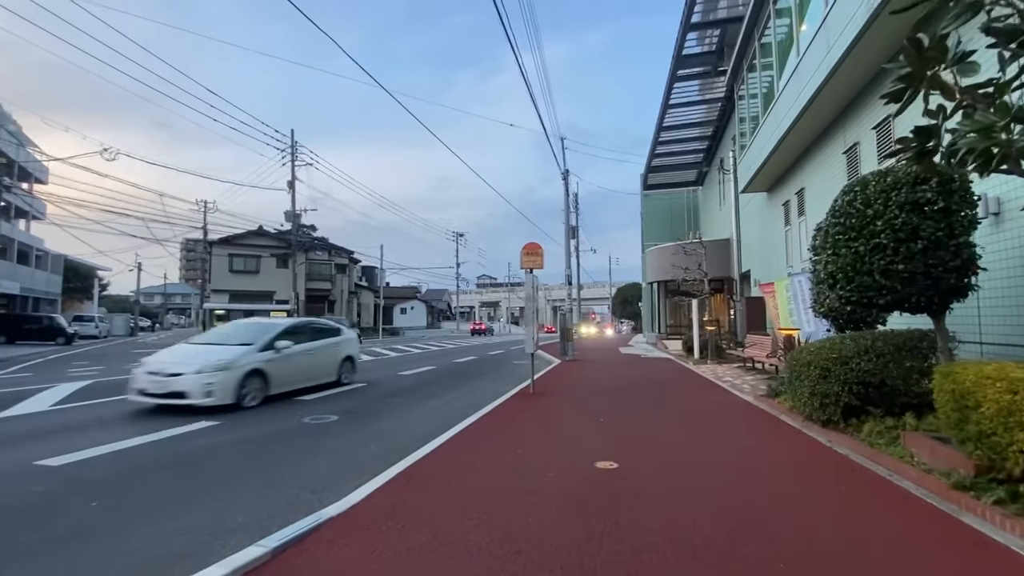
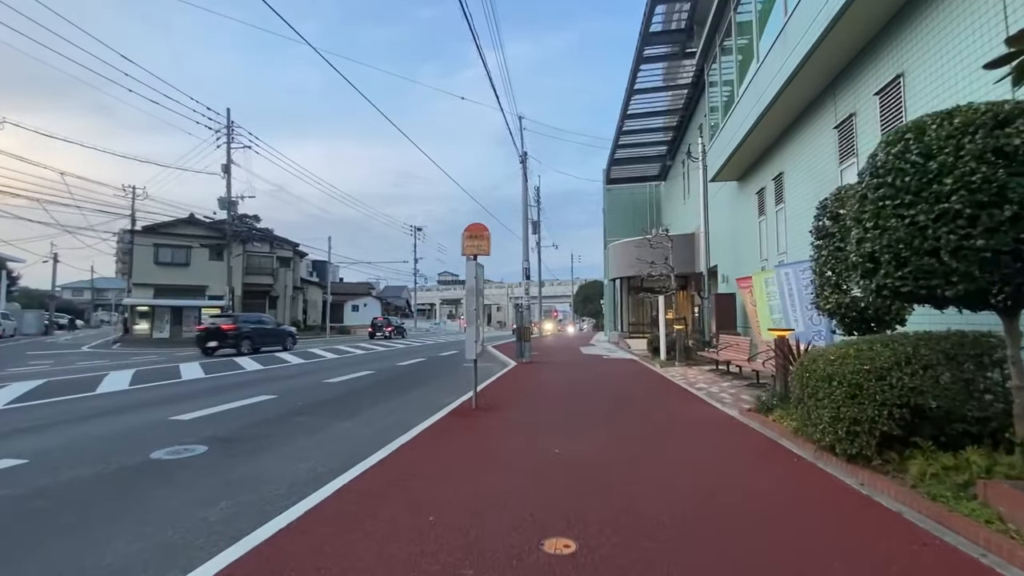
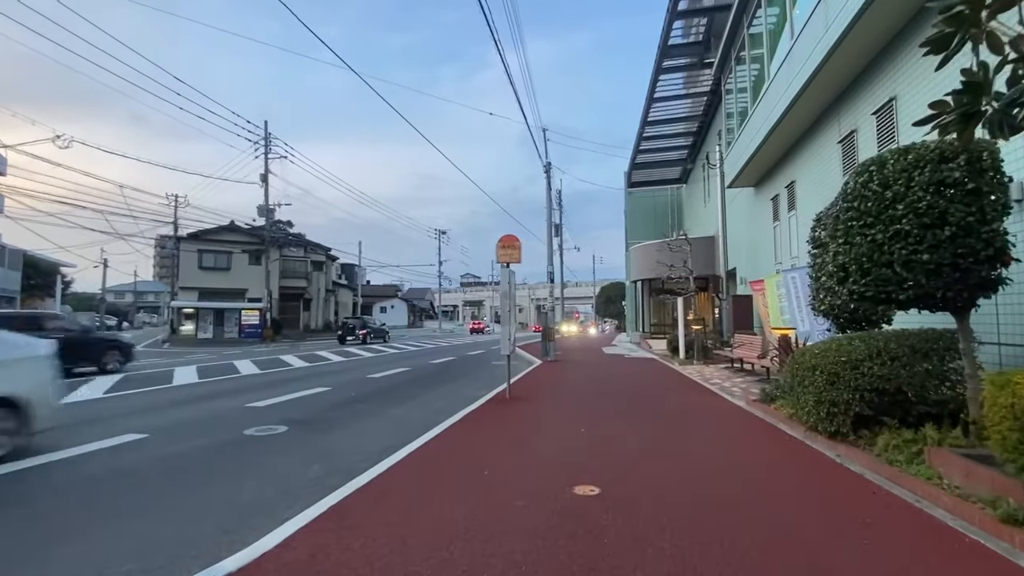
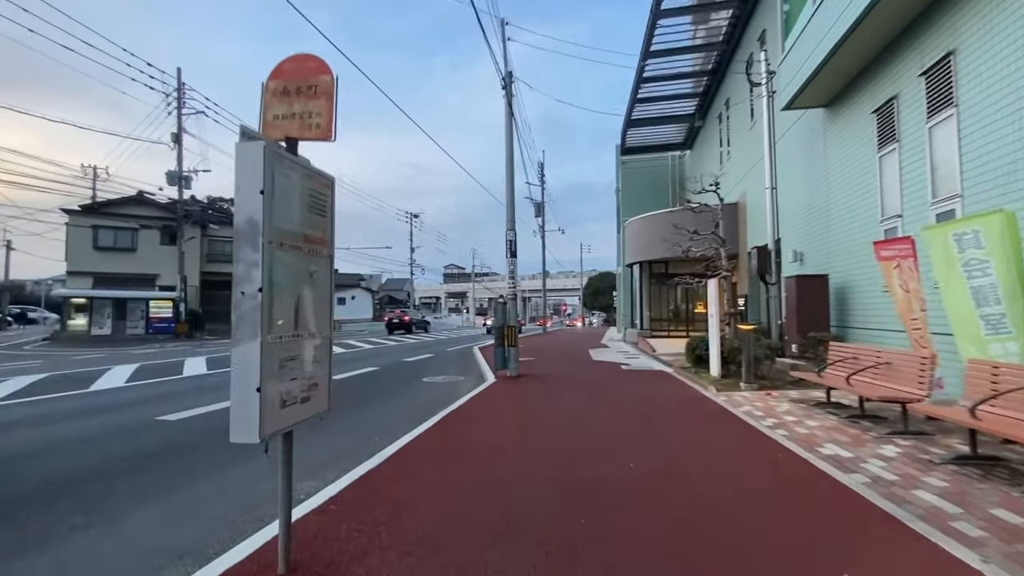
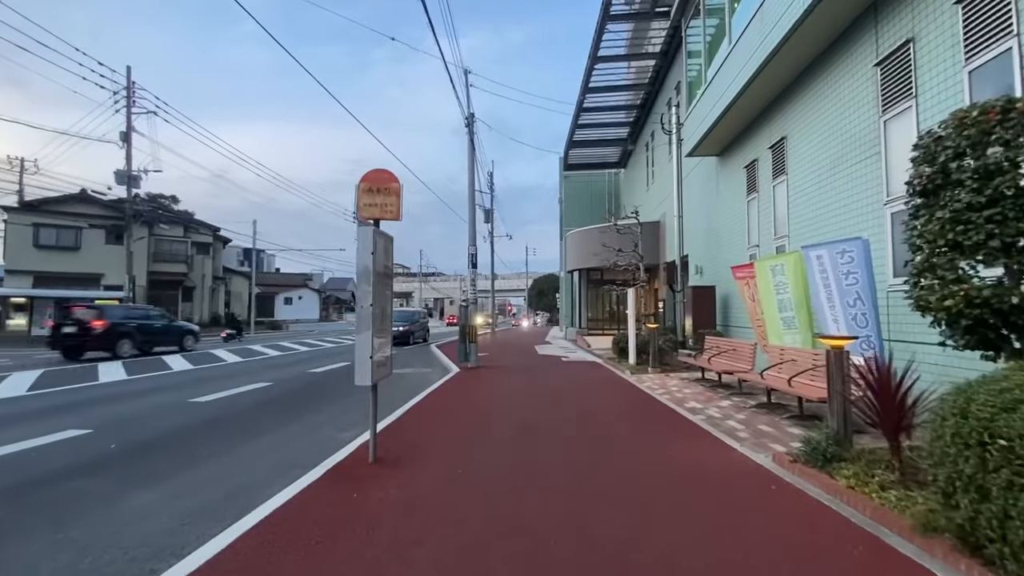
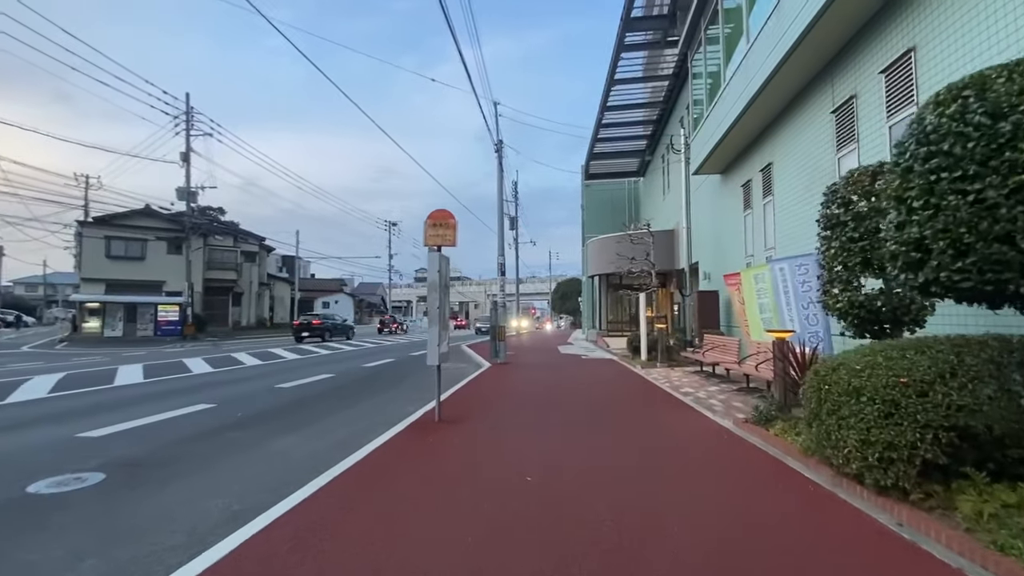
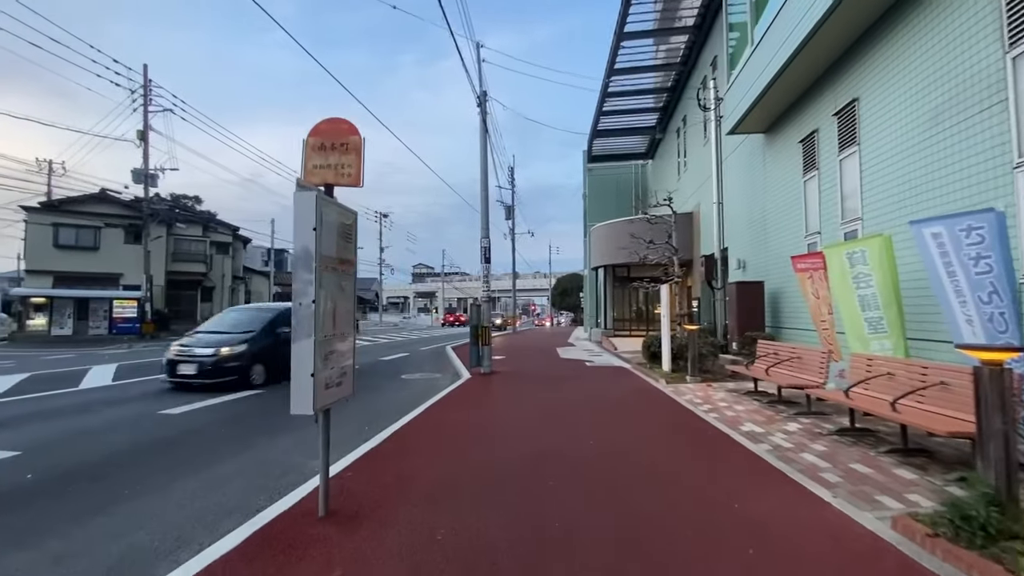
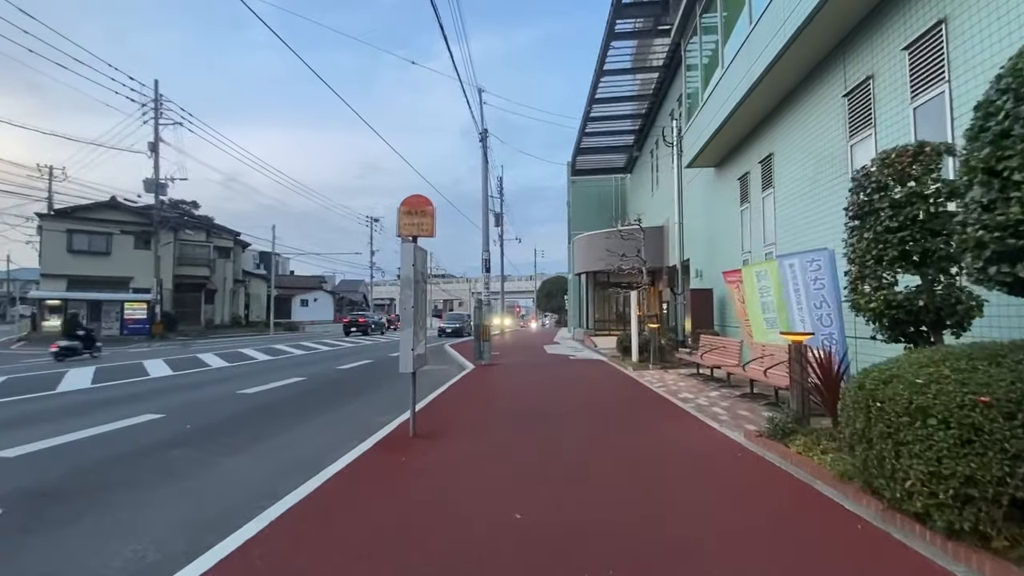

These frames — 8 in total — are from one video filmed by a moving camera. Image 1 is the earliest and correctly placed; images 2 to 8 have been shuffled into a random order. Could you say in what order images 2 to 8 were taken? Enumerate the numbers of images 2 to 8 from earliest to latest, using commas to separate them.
3, 2, 6, 8, 5, 7, 4
